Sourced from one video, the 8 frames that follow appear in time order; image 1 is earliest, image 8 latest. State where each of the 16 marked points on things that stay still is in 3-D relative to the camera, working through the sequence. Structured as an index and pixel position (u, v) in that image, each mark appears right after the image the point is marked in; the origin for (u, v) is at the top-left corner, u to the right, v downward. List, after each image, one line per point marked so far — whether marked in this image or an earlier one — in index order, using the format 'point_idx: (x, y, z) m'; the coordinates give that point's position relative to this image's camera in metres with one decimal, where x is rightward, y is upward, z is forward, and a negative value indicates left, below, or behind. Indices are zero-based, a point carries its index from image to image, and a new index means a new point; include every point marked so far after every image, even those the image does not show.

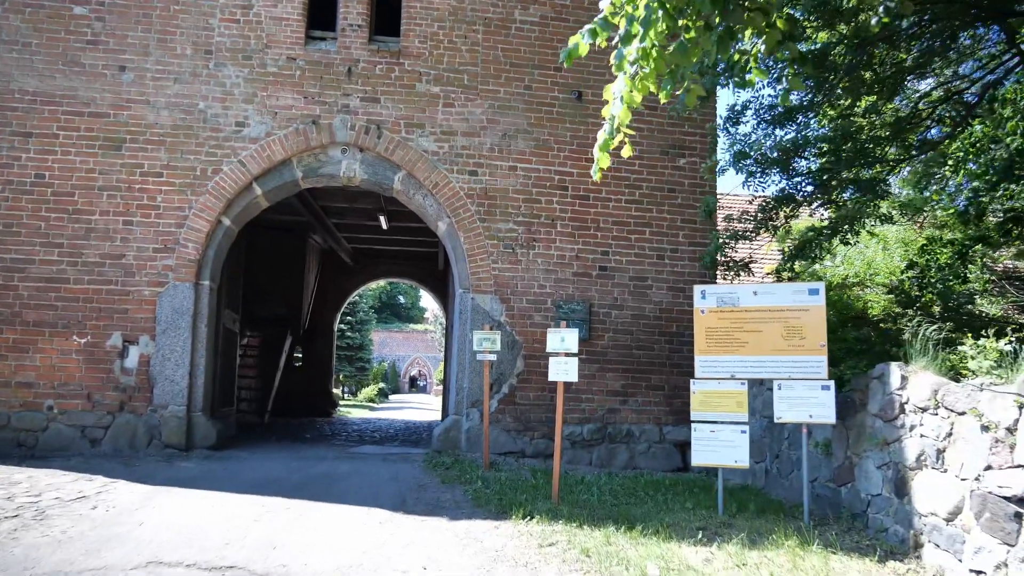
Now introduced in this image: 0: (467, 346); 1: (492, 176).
0: (-0.5, -0.6, +8.0) m
1: (-0.2, +1.2, +8.2) m
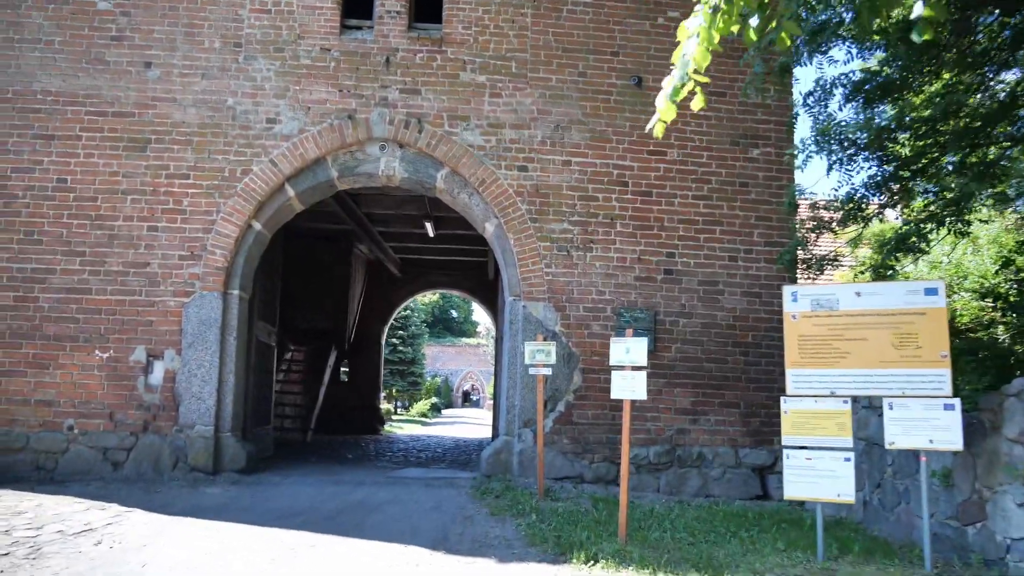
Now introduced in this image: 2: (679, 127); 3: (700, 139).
0: (+0.1, -0.7, +7.2) m
1: (+0.3, +1.1, +7.5) m
2: (+1.7, +1.6, +7.7) m
3: (+1.9, +1.5, +7.7) m
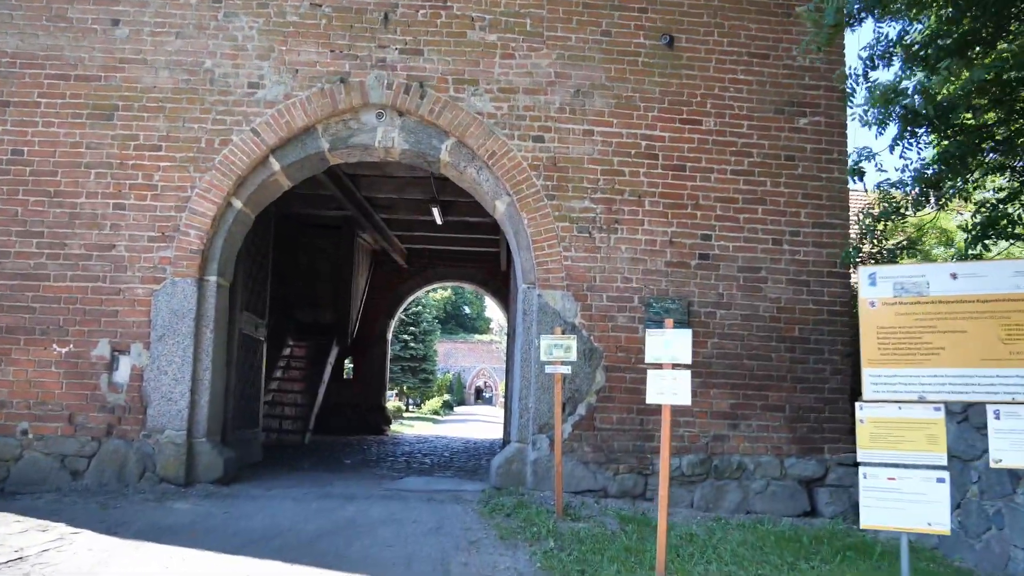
0: (+0.2, -0.6, +6.3) m
1: (+0.4, +1.2, +6.6) m
2: (+1.8, +1.7, +6.8) m
3: (+2.0, +1.6, +6.8) m
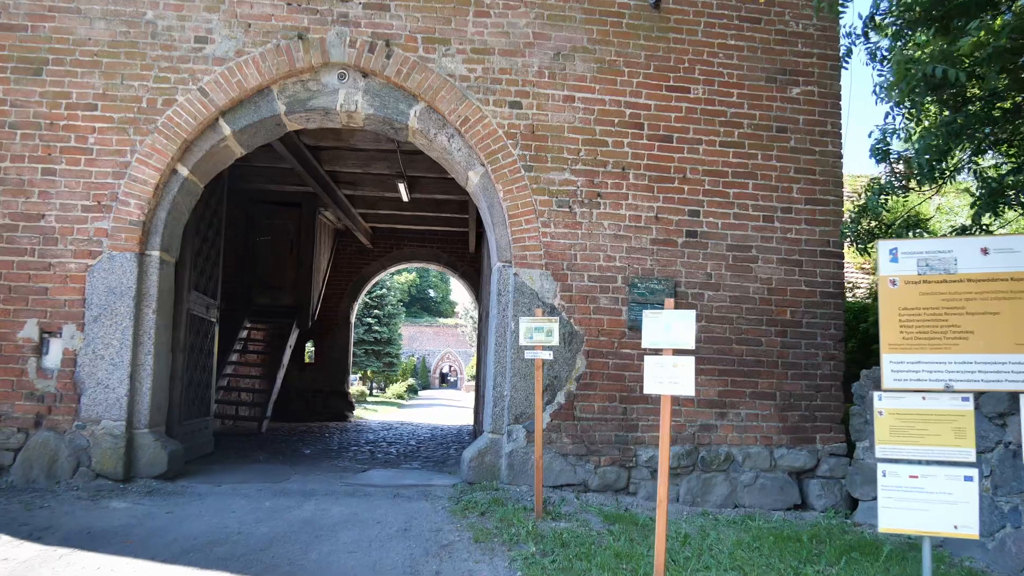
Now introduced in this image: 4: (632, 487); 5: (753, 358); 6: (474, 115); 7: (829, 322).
0: (0.0, -0.4, +5.8) m
1: (+0.2, +1.4, +6.1) m
2: (+1.6, +1.9, +6.4) m
3: (+1.8, +1.8, +6.4) m
4: (+0.9, -1.5, +5.9) m
5: (+1.9, -0.6, +6.1) m
6: (-0.3, +1.3, +6.0) m
7: (+2.6, -0.3, +6.3) m
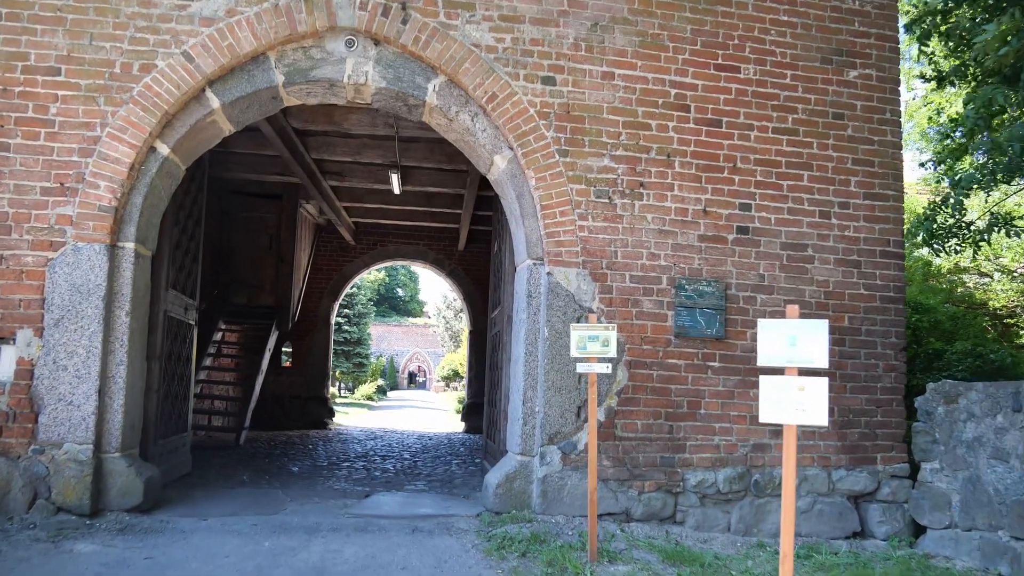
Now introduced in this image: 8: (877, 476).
0: (+0.2, -0.4, +5.1) m
1: (+0.5, +1.4, +5.4) m
2: (+1.8, +1.9, +5.7) m
3: (+2.0, +1.8, +5.7) m
4: (+1.1, -1.5, +5.2) m
5: (+2.1, -0.6, +5.5) m
6: (-0.1, +1.3, +5.2) m
7: (+2.8, -0.3, +5.7) m
8: (+2.6, -1.3, +5.5) m
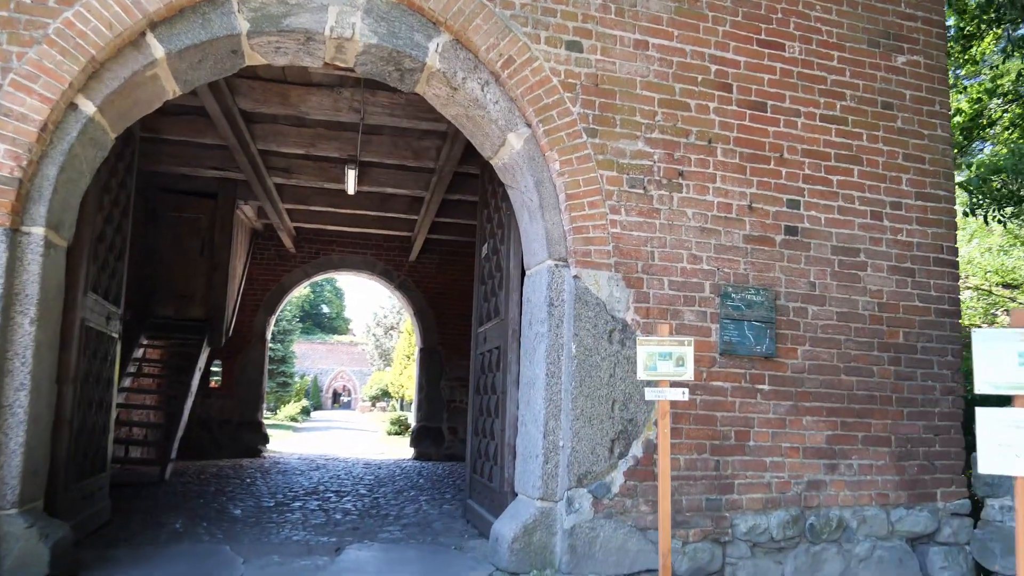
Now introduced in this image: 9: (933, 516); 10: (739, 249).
0: (+0.3, -0.4, +4.2) m
1: (+0.6, +1.3, +4.5) m
2: (+1.9, +1.8, +5.0) m
3: (+2.1, +1.7, +5.0) m
4: (+1.2, -1.6, +4.3) m
5: (+2.2, -0.6, +4.7) m
6: (0.0, +1.3, +4.3) m
7: (+2.8, -0.4, +5.0) m
8: (+2.6, -1.4, +4.8) m
9: (+2.6, -1.4, +4.8) m
10: (+1.3, +0.2, +4.6) m
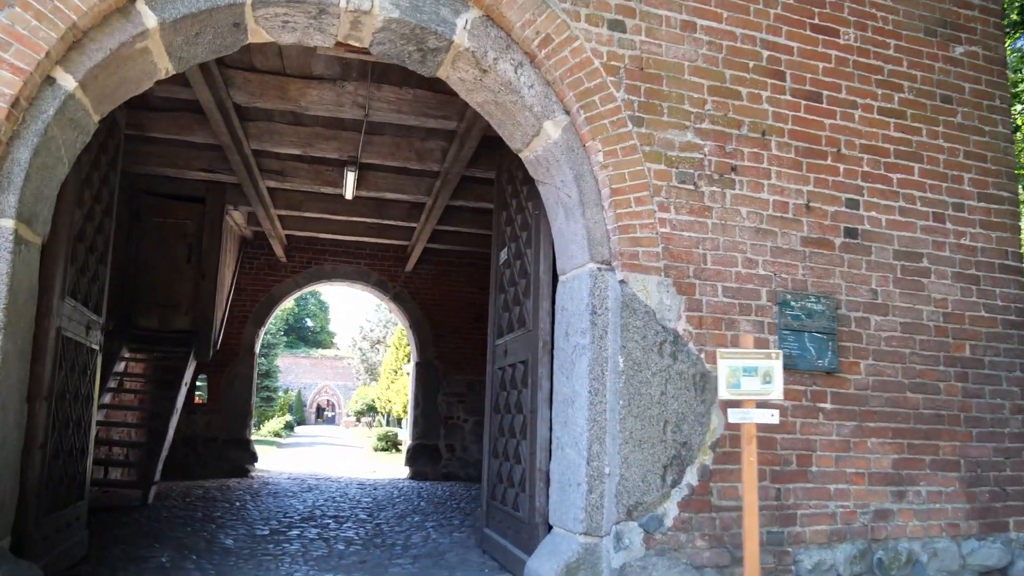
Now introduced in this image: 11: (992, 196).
0: (+0.5, -0.5, +3.7) m
1: (+0.7, +1.3, +4.0) m
2: (+2.0, +1.7, +4.6) m
3: (+2.2, +1.6, +4.6) m
4: (+1.4, -1.6, +3.8) m
5: (+2.3, -0.7, +4.3) m
6: (+0.2, +1.3, +3.9) m
7: (+3.0, -0.4, +4.6) m
8: (+2.8, -1.5, +4.3) m
9: (+2.8, -1.5, +4.3) m
10: (+1.5, +0.2, +4.1) m
11: (+2.9, +0.6, +4.7) m
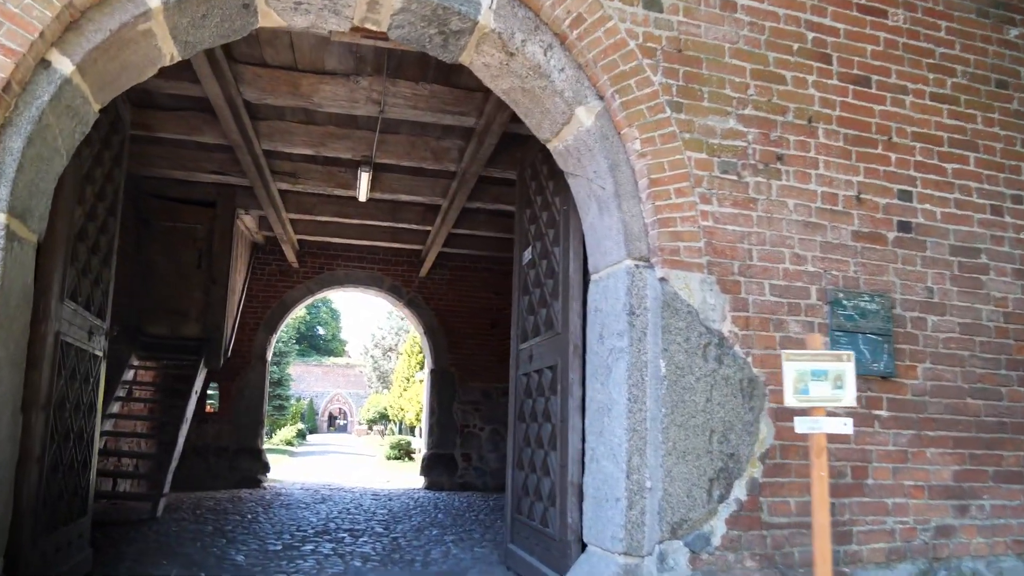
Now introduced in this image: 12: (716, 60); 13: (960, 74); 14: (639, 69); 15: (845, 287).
0: (+0.6, -0.5, +3.4) m
1: (+0.9, +1.3, +3.8) m
2: (+2.2, +1.8, +4.3) m
3: (+2.4, +1.6, +4.3) m
4: (+1.5, -1.6, +3.5) m
5: (+2.5, -0.7, +4.0) m
6: (+0.4, +1.3, +3.6) m
7: (+3.1, -0.4, +4.2) m
8: (+3.0, -1.4, +4.0) m
9: (+2.9, -1.4, +4.0) m
10: (+1.7, +0.2, +3.8) m
11: (+3.1, +0.6, +4.4) m
12: (+1.0, +1.1, +3.8) m
13: (+2.5, +1.2, +4.3) m
14: (+0.6, +1.0, +3.6) m
15: (+1.6, 0.0, +3.8) m
